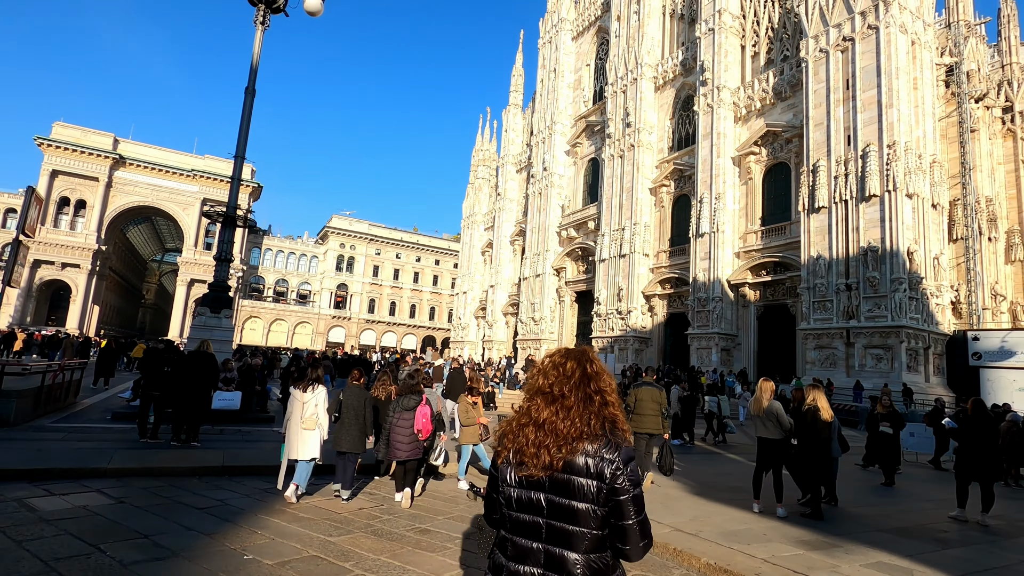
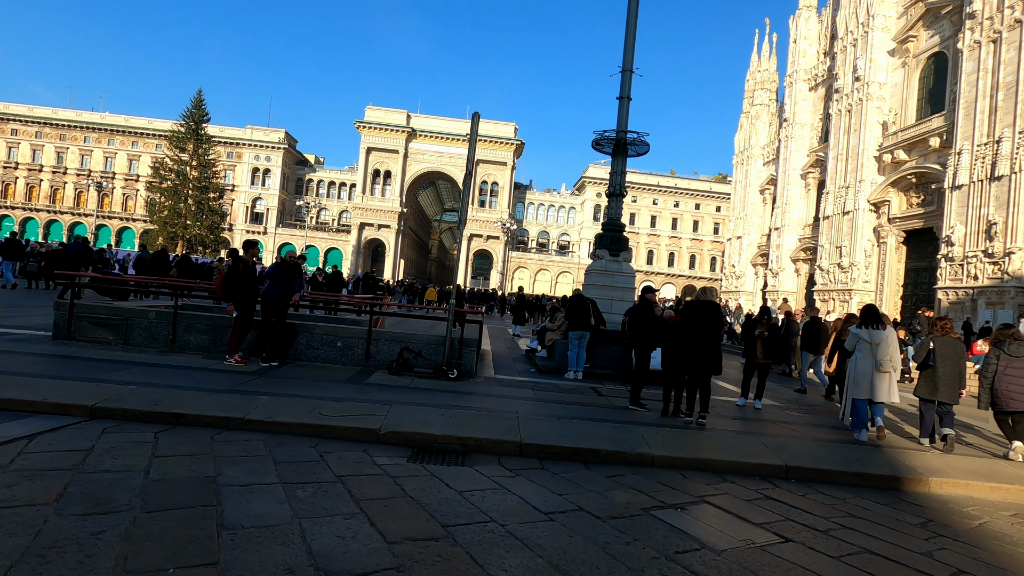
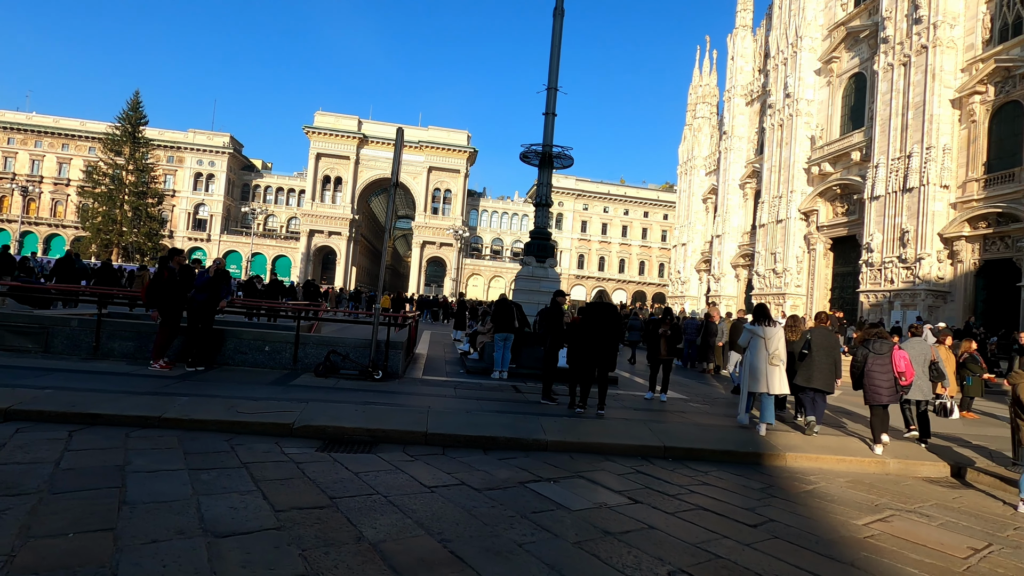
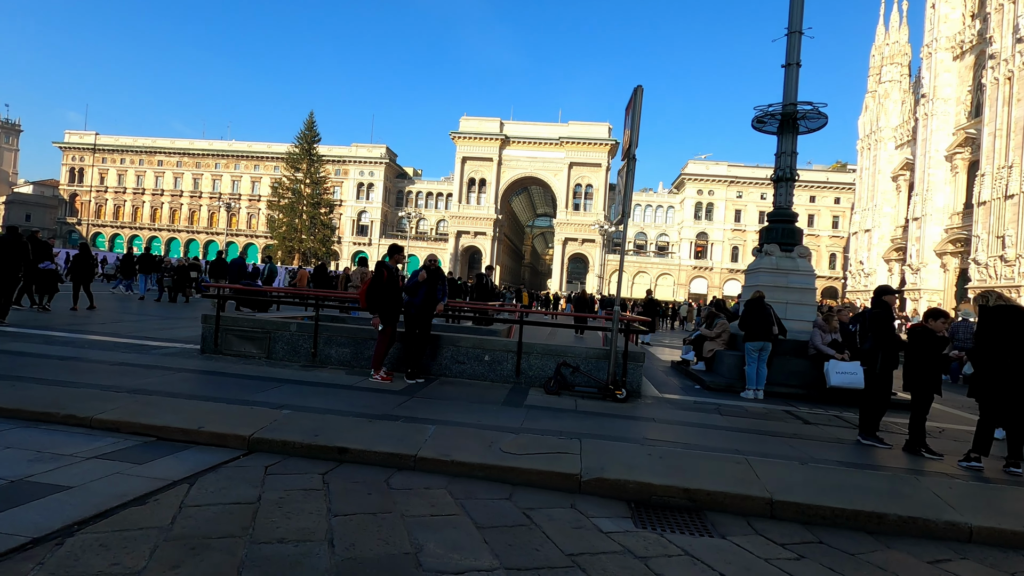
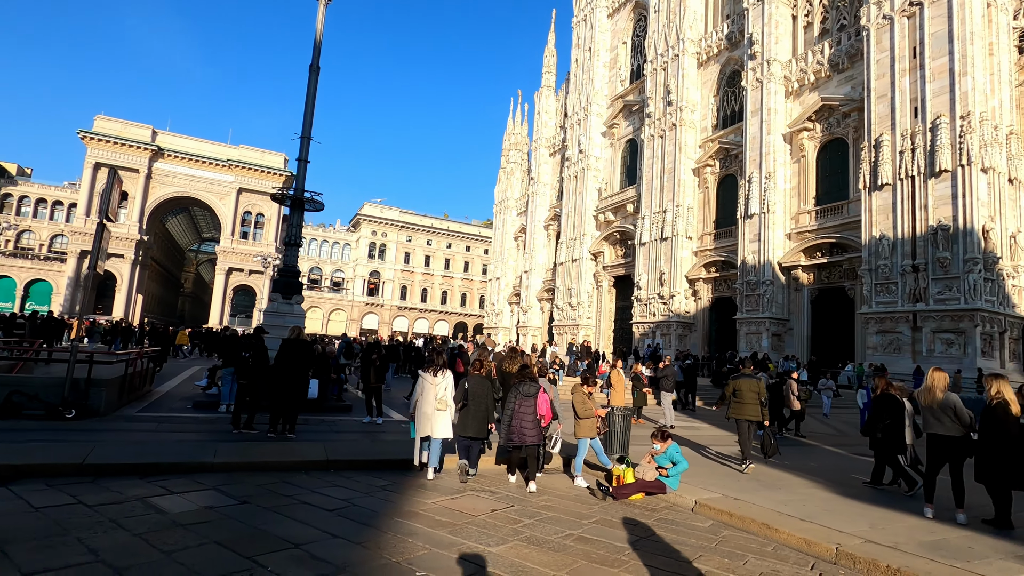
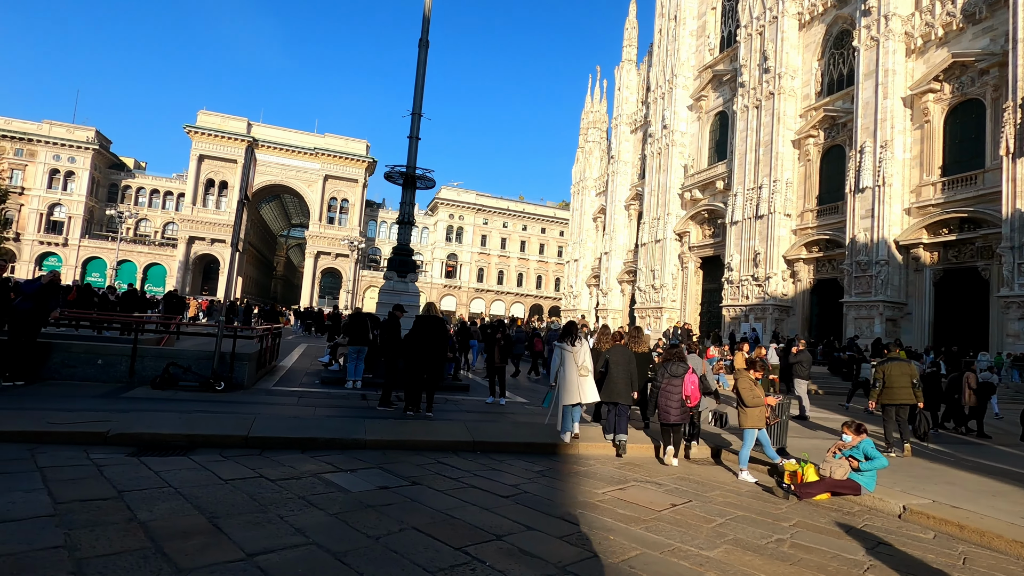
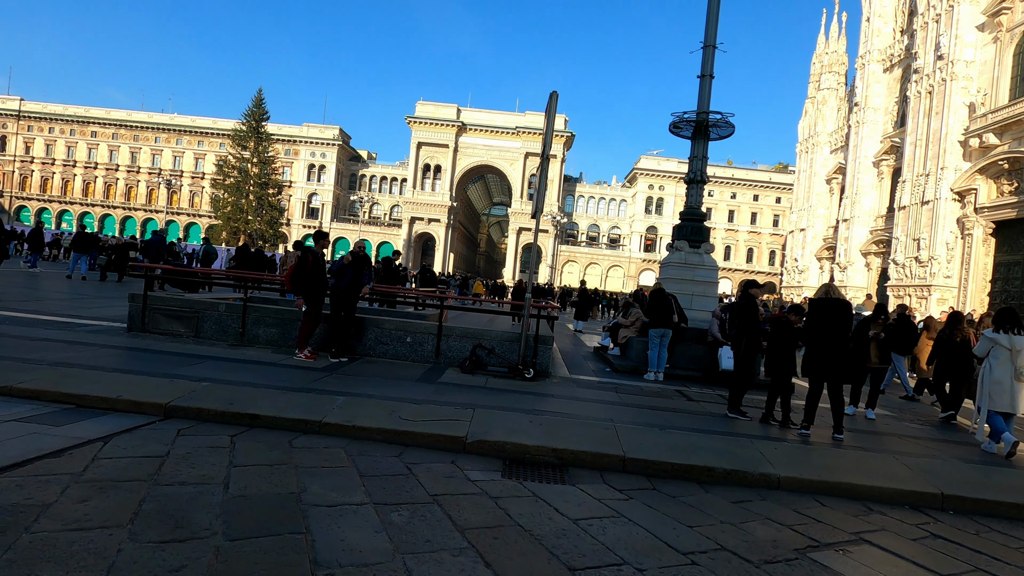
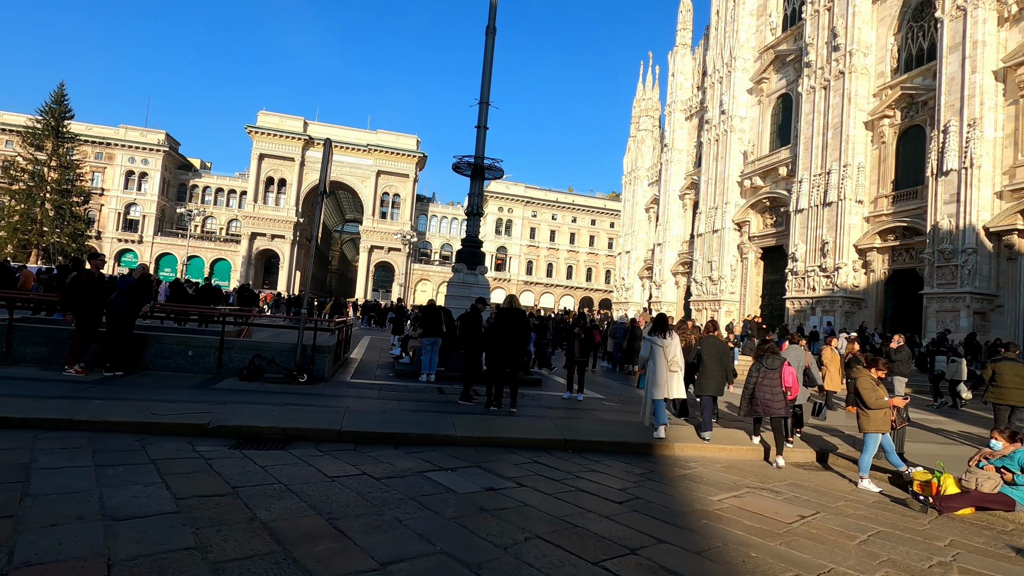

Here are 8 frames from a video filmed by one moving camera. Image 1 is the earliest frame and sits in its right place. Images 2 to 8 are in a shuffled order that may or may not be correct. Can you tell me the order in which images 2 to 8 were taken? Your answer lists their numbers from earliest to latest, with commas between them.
5, 6, 8, 3, 2, 7, 4
